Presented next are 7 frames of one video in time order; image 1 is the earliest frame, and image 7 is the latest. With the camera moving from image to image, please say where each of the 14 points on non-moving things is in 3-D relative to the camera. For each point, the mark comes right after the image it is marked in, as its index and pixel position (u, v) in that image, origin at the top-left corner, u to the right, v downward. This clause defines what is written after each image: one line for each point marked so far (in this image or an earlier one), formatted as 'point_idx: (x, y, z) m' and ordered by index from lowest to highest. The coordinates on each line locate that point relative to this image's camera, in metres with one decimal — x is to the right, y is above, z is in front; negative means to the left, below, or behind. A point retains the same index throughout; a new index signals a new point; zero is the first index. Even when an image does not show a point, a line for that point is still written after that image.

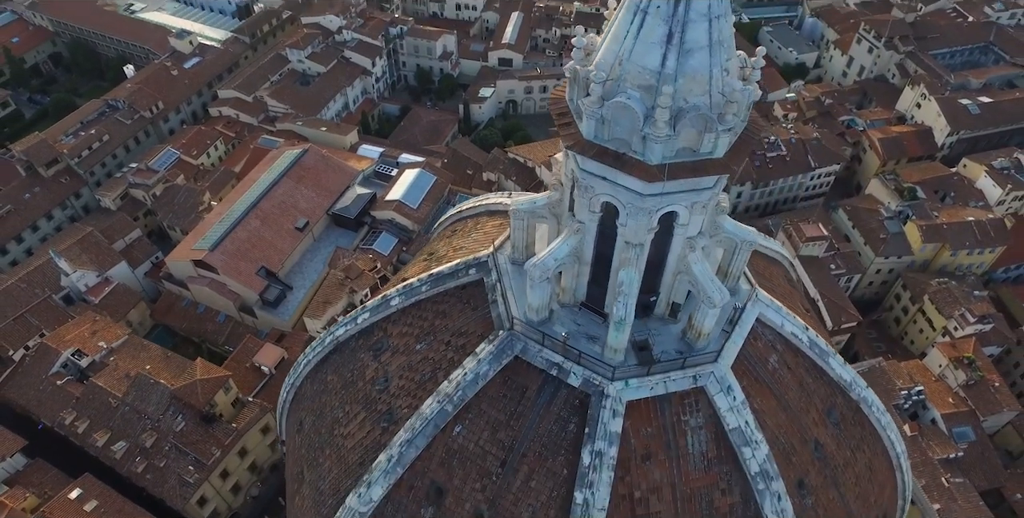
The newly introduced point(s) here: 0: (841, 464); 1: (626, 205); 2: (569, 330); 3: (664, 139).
0: (+5.3, -3.3, +10.3) m
1: (+1.3, +0.7, +7.5) m
2: (+0.8, -1.0, +8.9) m
3: (+1.5, +1.2, +6.7) m
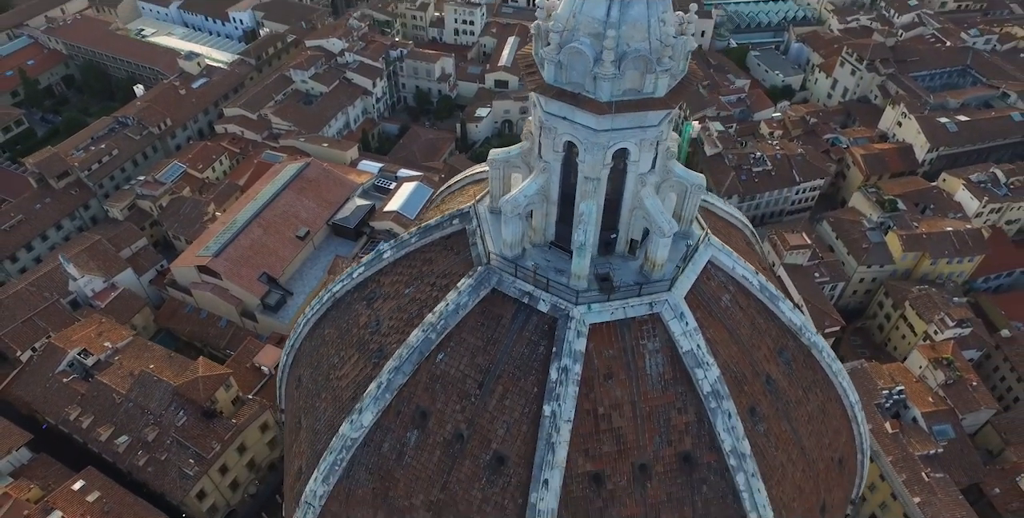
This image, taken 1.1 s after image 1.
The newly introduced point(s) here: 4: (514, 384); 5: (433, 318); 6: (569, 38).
0: (+4.9, -2.5, +11.3) m
1: (+1.0, +1.6, +8.7) m
2: (+0.4, -0.1, +10.0) m
3: (+1.2, +2.2, +7.9) m
4: (0.0, -1.9, +9.7) m
5: (-1.2, -0.9, +10.3) m
6: (+0.7, +2.7, +8.0) m
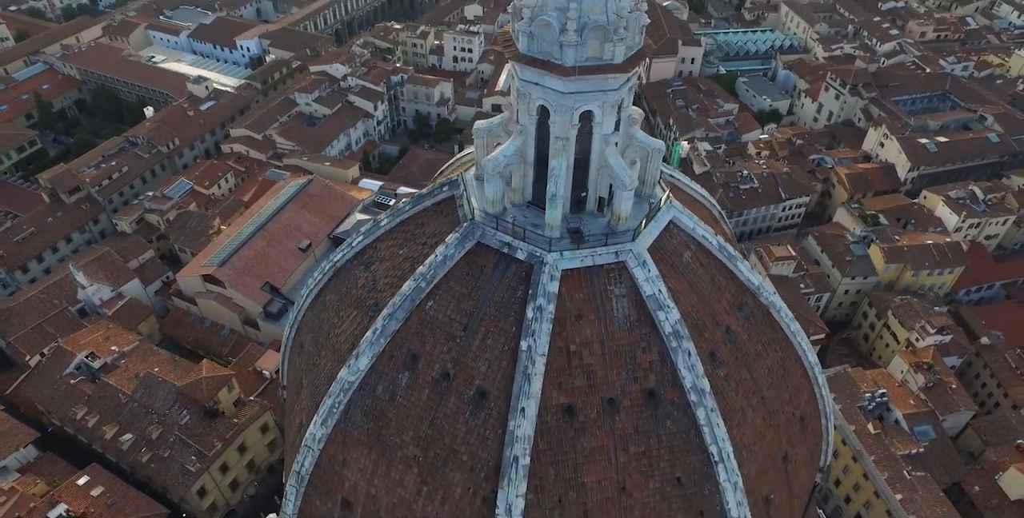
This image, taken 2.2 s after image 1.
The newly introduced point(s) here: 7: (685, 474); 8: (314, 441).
0: (+4.6, -1.8, +12.5) m
1: (+0.6, +2.4, +10.0) m
2: (+0.1, +0.7, +11.3) m
3: (+0.9, +3.1, +9.3) m
4: (-0.3, -1.1, +10.9) m
5: (-1.6, -0.2, +11.5) m
6: (+0.4, +3.6, +9.4) m
7: (+3.0, -3.7, +11.2) m
8: (-3.7, -3.4, +12.2) m
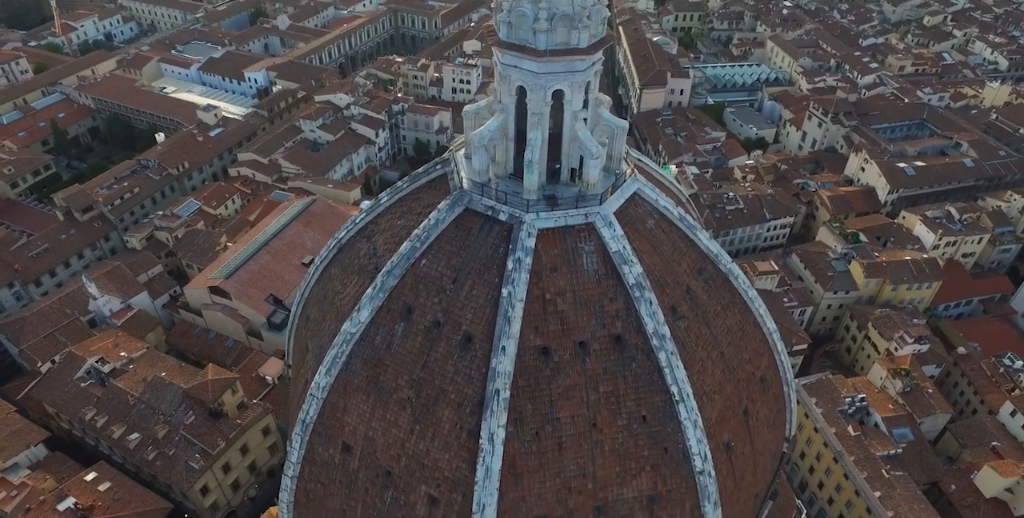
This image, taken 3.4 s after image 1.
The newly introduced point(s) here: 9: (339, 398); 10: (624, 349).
0: (+4.3, -1.1, +14.0) m
1: (+0.3, +3.2, +11.8) m
2: (-0.2, +1.4, +12.9) m
3: (+0.6, +3.9, +11.1) m
4: (-0.6, -0.4, +12.5) m
5: (-1.9, +0.5, +13.1) m
6: (0.0, +4.4, +11.3) m
7: (+2.7, -3.0, +12.6) m
8: (-4.0, -2.7, +13.6) m
9: (-3.6, -2.9, +13.6) m
10: (+2.1, -1.7, +12.5) m
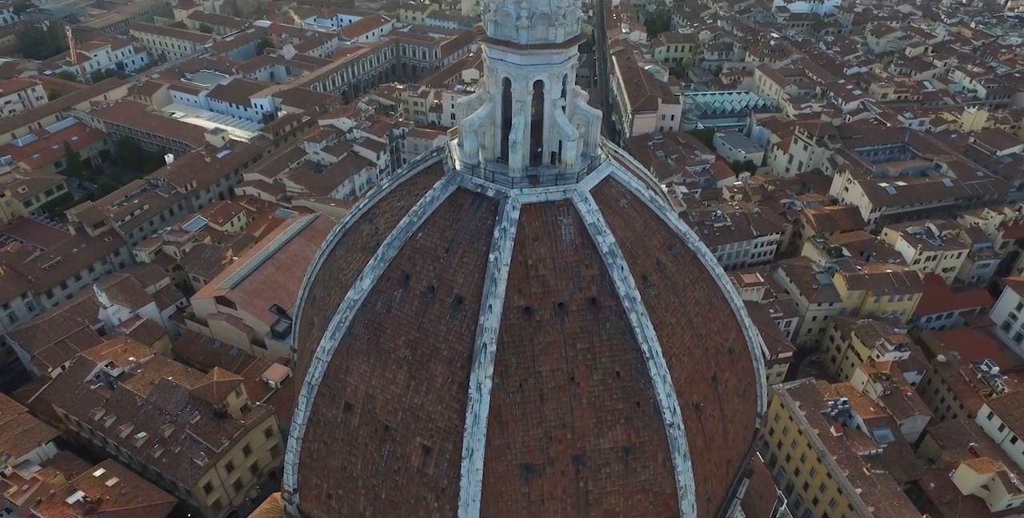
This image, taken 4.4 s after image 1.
0: (+4.0, -0.6, +15.5) m
1: (0.0, +3.9, +13.5) m
2: (-0.5, +2.0, +14.5) m
3: (+0.3, +4.6, +12.9) m
4: (-0.9, +0.3, +14.0) m
5: (-2.2, +1.1, +14.7) m
6: (-0.3, +5.1, +13.0) m
7: (+2.4, -2.4, +14.0) m
8: (-4.3, -2.2, +15.0) m
9: (-3.9, -2.3, +15.0) m
10: (+1.9, -1.1, +13.9) m
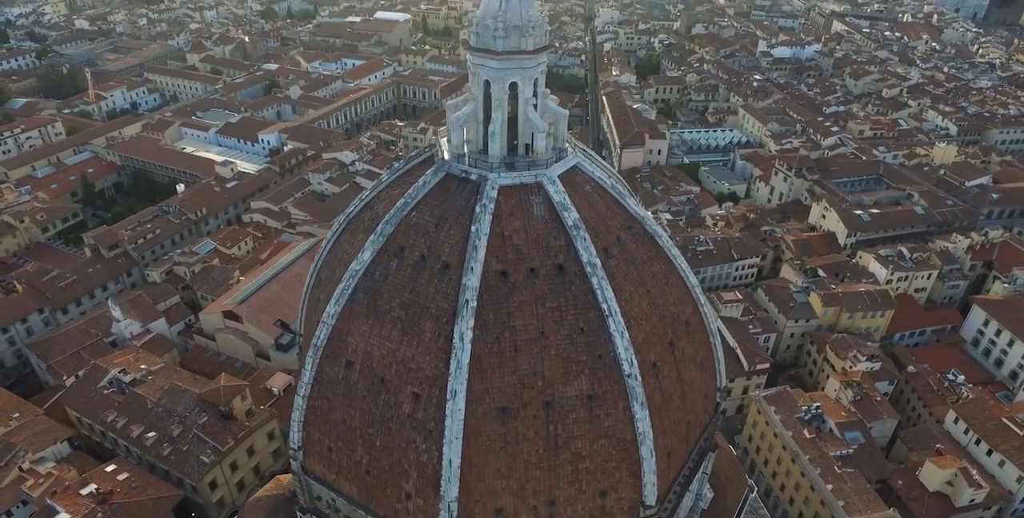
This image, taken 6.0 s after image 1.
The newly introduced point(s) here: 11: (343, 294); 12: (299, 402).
0: (+3.5, 0.0, +17.9) m
1: (-0.5, +4.6, +16.2) m
2: (-1.0, +2.6, +17.1) m
3: (-0.3, +5.4, +15.6) m
4: (-1.4, +1.0, +16.4) m
5: (-2.7, +1.8, +17.2) m
6: (-0.8, +5.8, +15.8) m
7: (+1.9, -1.7, +16.3) m
8: (-4.9, -1.5, +17.3) m
9: (-4.4, -1.7, +17.2) m
10: (+1.3, -0.4, +16.3) m
11: (-4.5, -0.9, +17.2) m
12: (-5.9, -3.9, +17.9) m
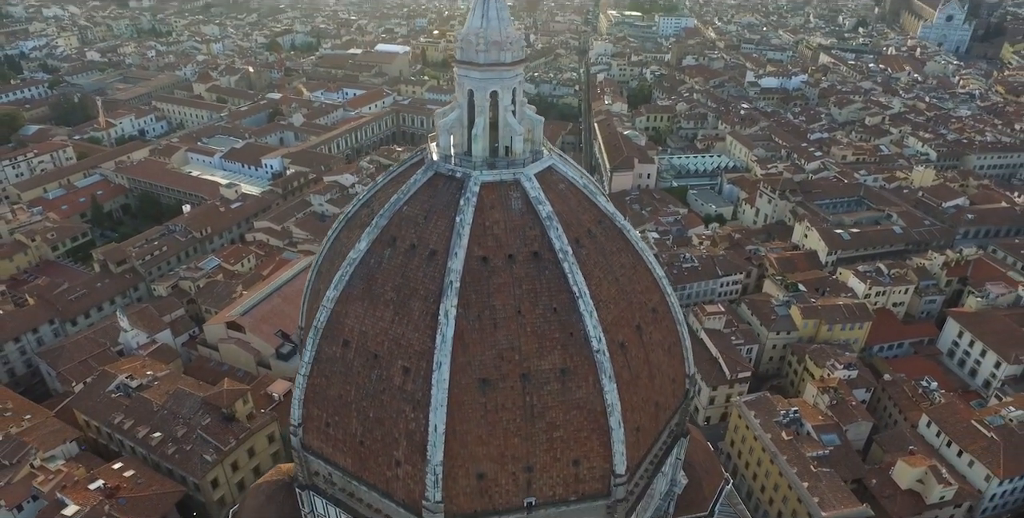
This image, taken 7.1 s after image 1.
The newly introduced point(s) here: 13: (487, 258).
0: (+2.9, +0.3, +19.8) m
1: (-1.1, +4.9, +18.4) m
2: (-1.6, +3.0, +19.2) m
3: (-0.8, +5.7, +17.8) m
4: (-2.0, +1.3, +18.4) m
5: (-3.2, +2.1, +19.2) m
6: (-1.3, +6.2, +18.1) m
7: (+1.3, -1.3, +18.2) m
8: (-5.4, -1.2, +19.1) m
9: (-5.0, -1.4, +19.1) m
10: (+0.8, -0.1, +18.2) m
11: (-5.0, -0.6, +19.1) m
12: (-6.4, -3.7, +19.7) m
13: (-0.7, 0.0, +18.0) m
